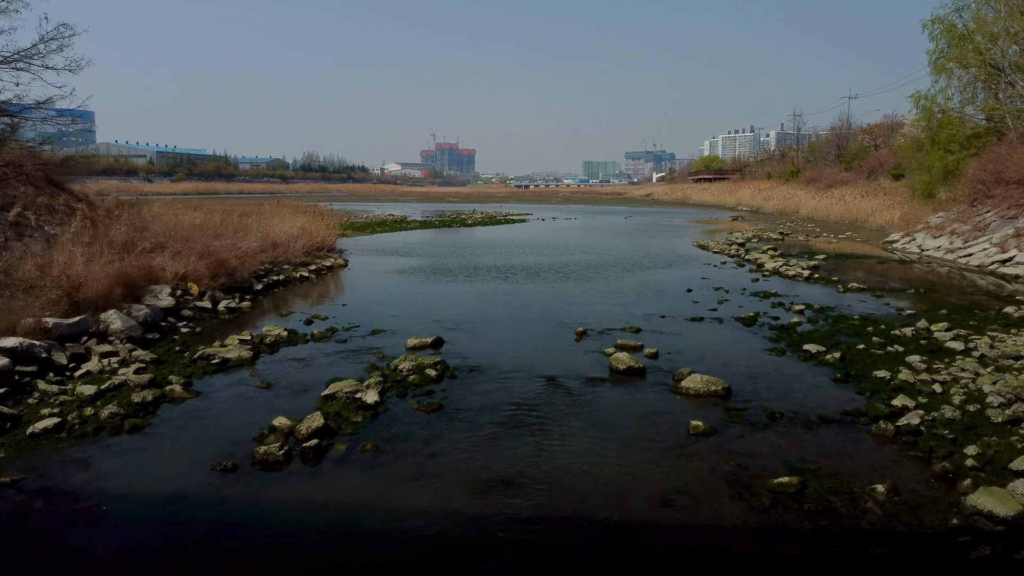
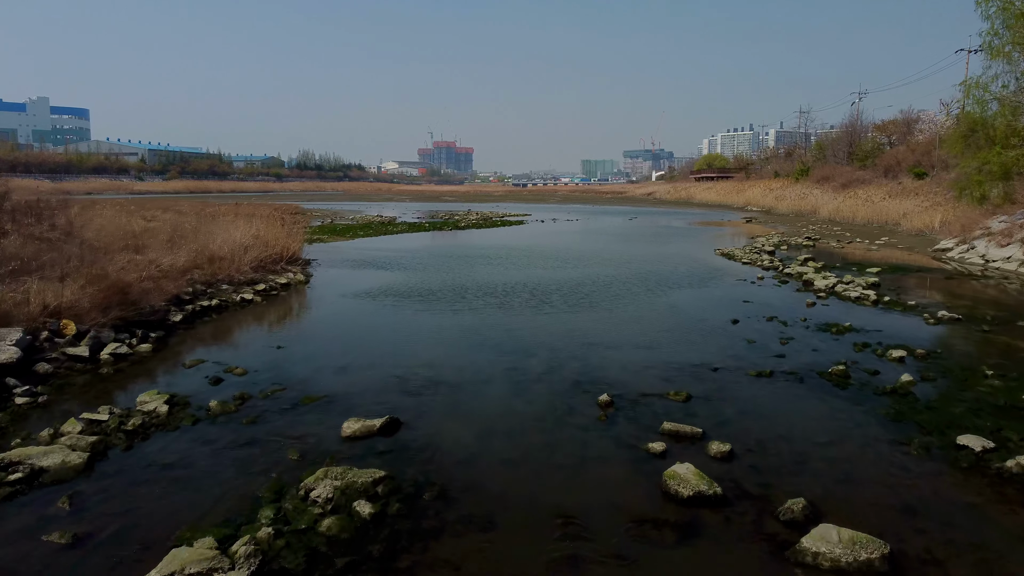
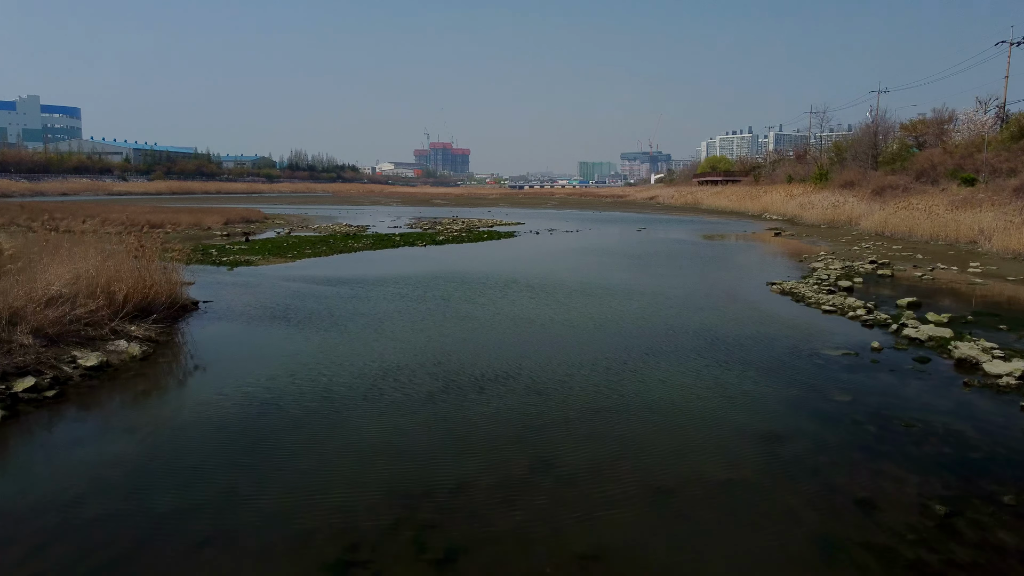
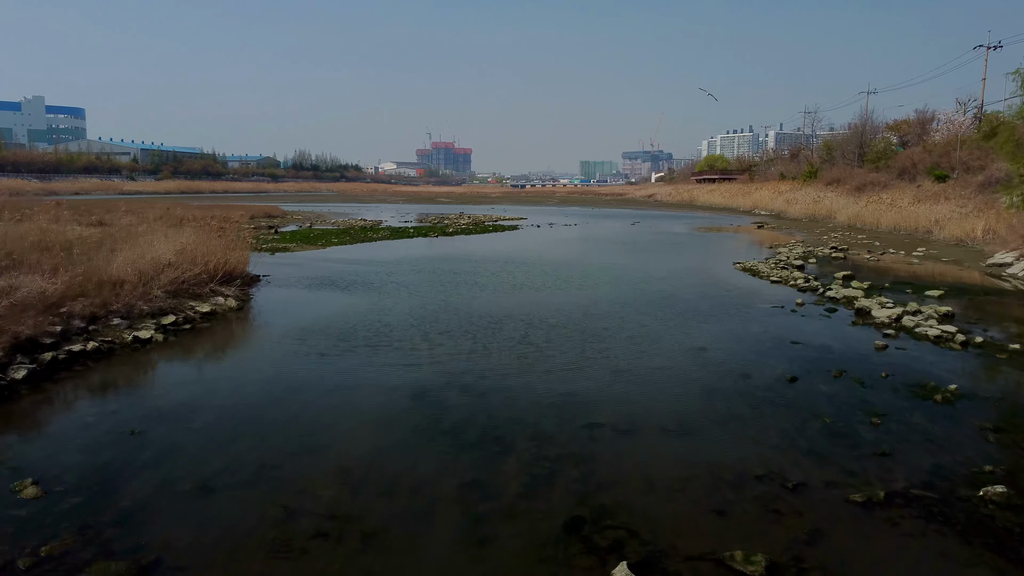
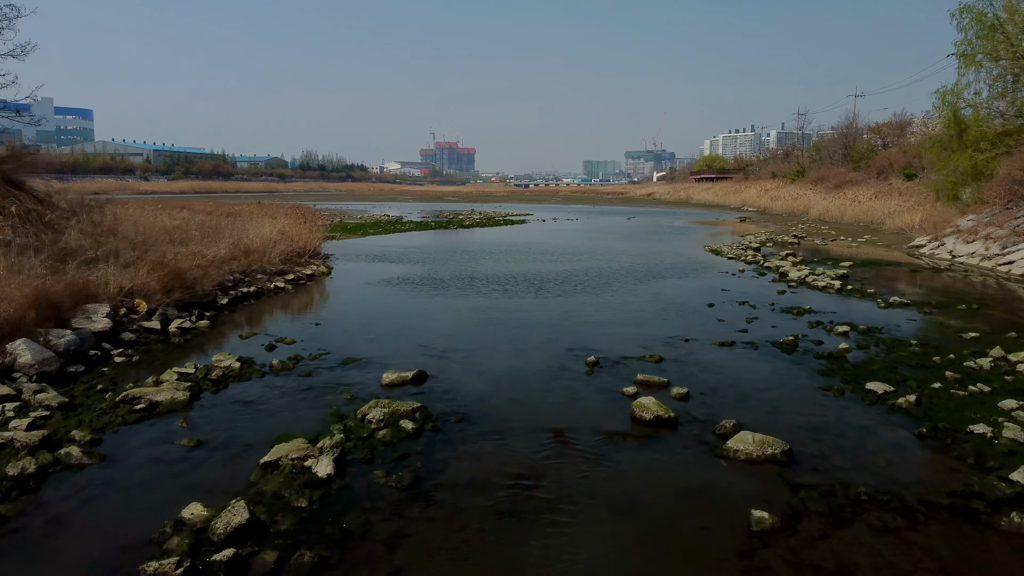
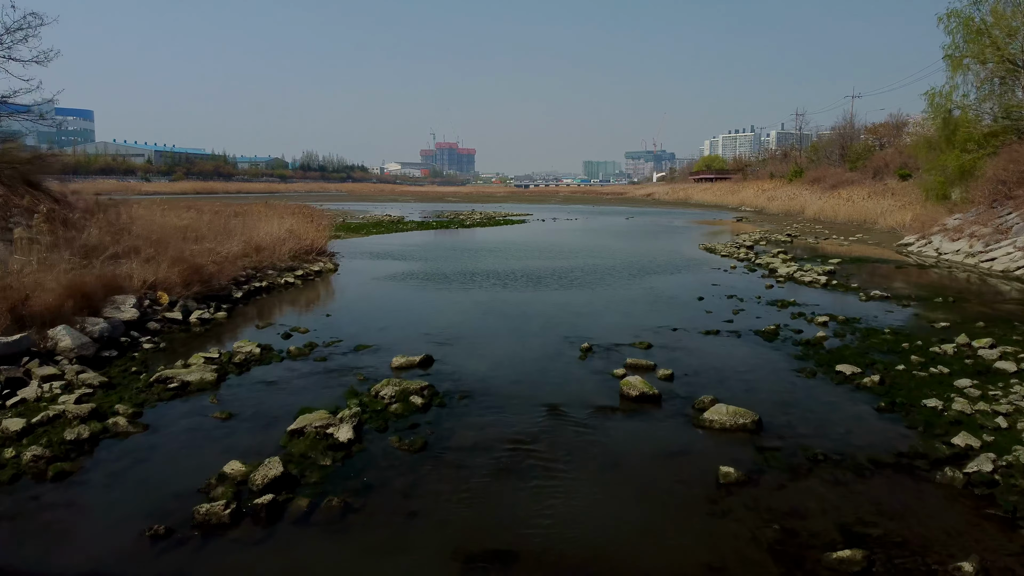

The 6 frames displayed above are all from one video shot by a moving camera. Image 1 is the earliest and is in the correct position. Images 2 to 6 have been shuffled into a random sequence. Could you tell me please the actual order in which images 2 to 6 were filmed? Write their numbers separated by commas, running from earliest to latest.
6, 5, 2, 4, 3
